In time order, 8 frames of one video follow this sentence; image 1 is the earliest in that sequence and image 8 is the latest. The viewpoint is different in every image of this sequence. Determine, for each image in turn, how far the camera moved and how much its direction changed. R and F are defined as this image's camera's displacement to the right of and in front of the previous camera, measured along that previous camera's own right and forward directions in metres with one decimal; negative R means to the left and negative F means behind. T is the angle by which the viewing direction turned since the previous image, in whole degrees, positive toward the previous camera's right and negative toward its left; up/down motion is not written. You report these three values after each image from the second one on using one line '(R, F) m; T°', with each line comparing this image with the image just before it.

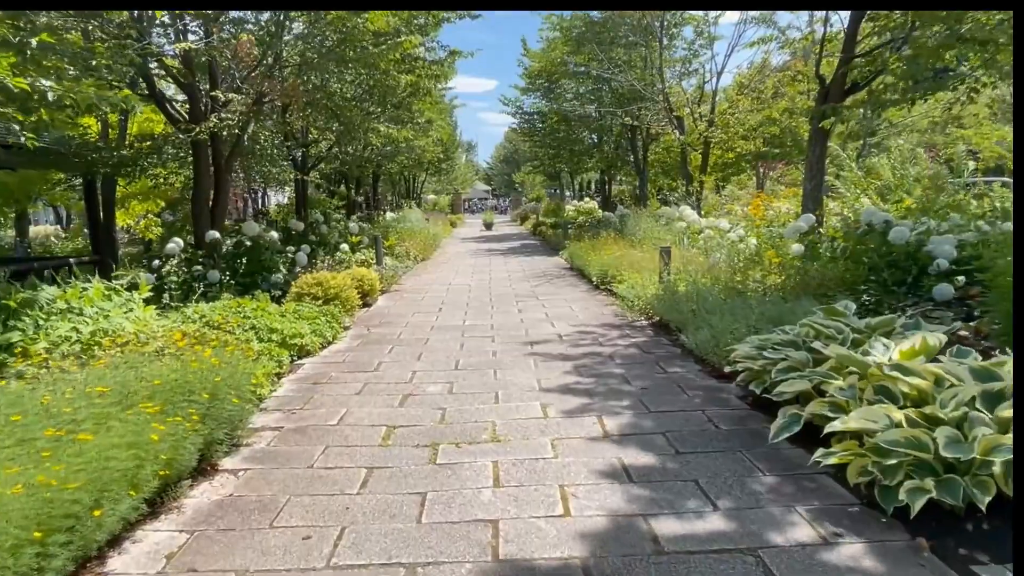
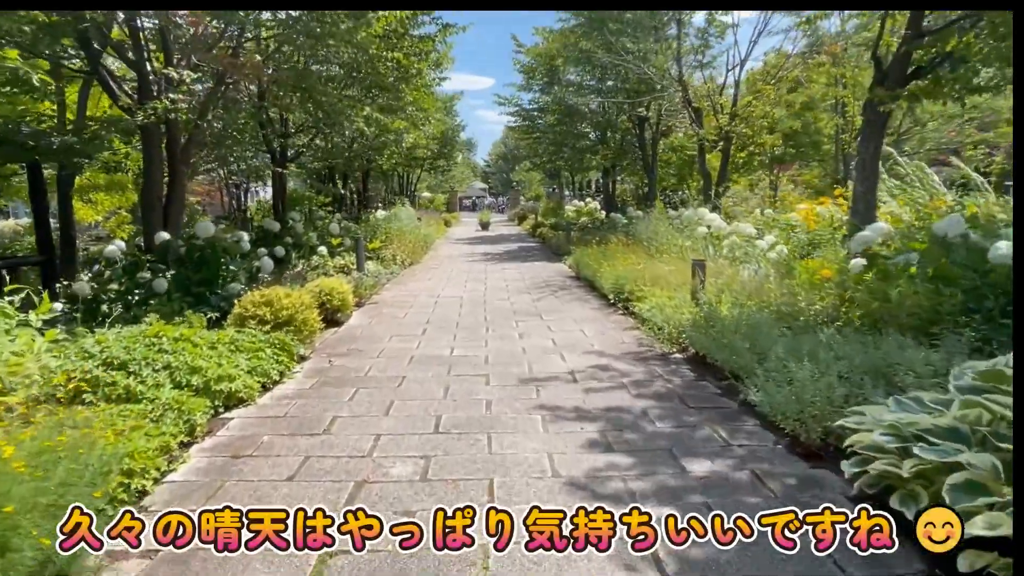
(0.0, +1.2) m; 0°
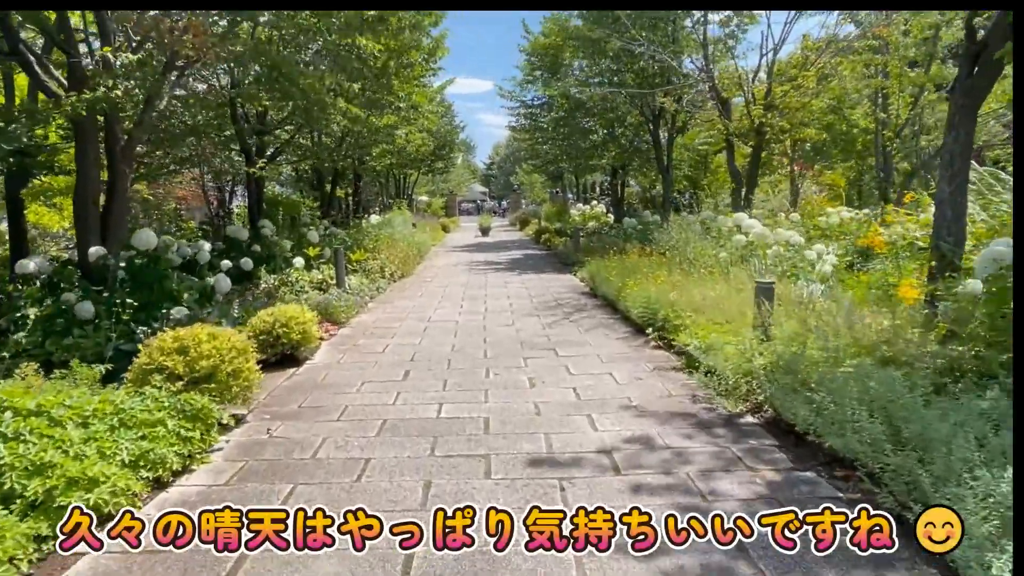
(0.0, +1.3) m; 0°
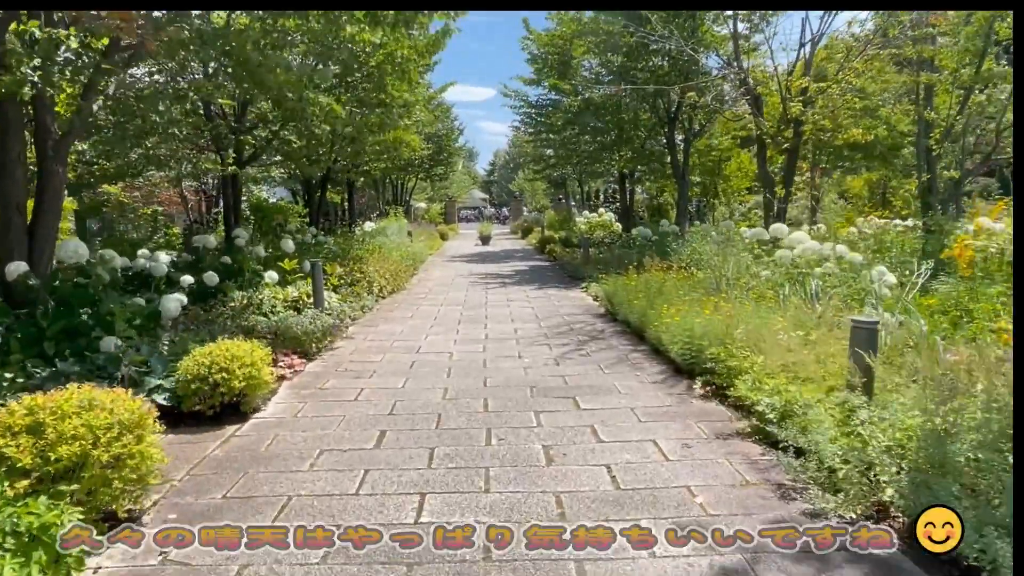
(-0.1, +1.1) m; 0°
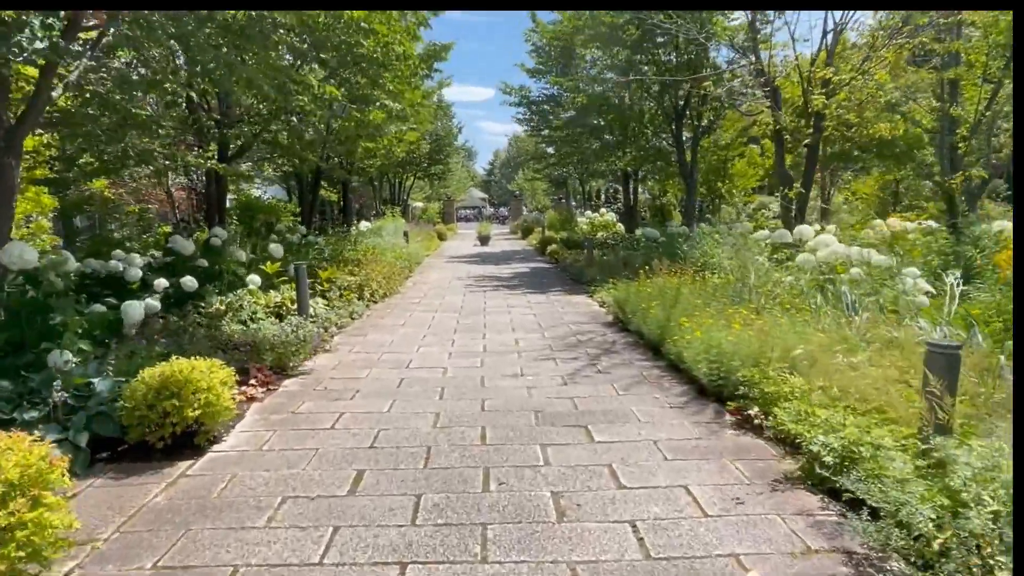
(0.0, +0.6) m; 0°
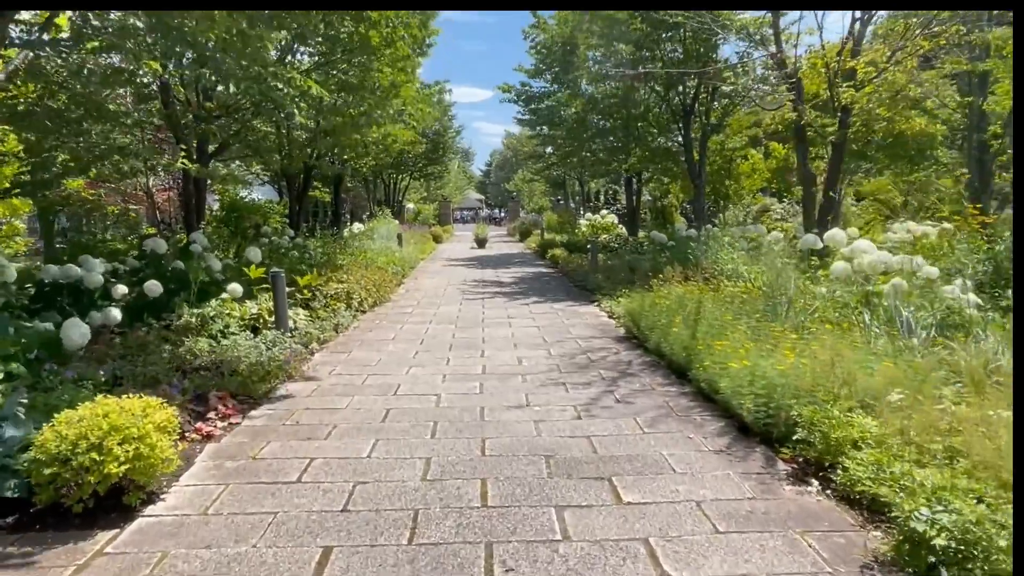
(0.0, +0.6) m; 0°
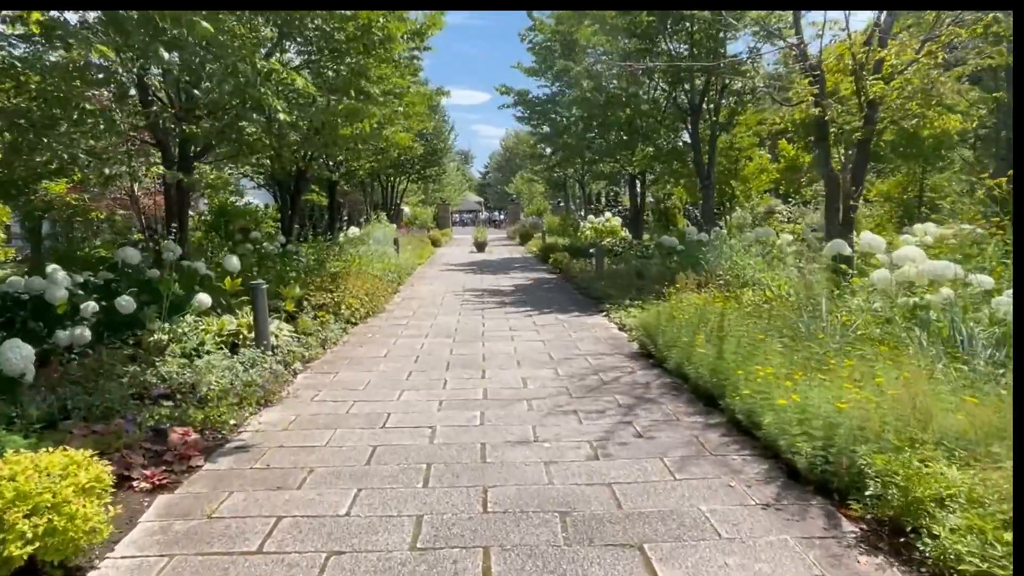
(0.0, +0.5) m; 0°
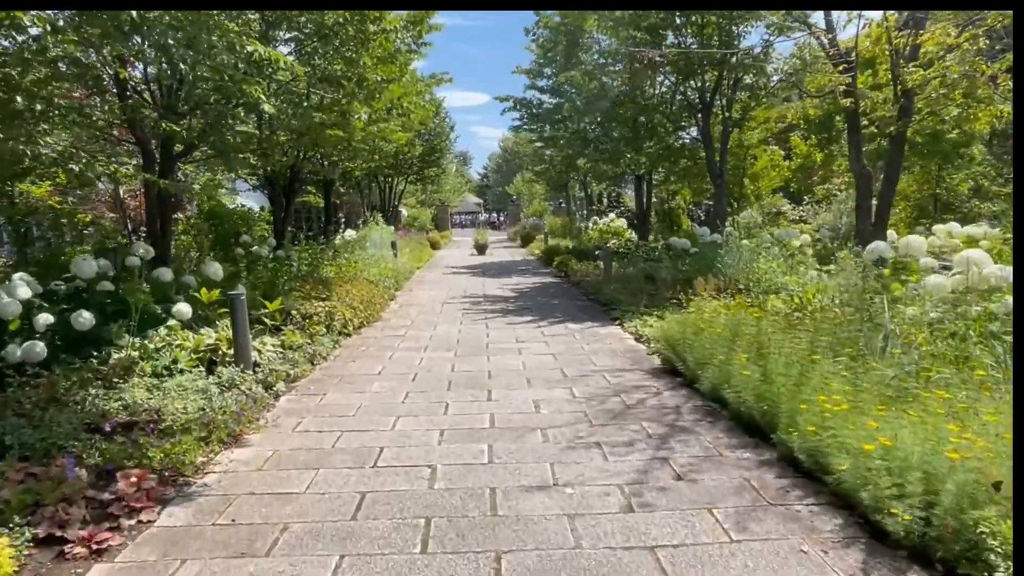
(-0.1, +0.5) m; 0°
